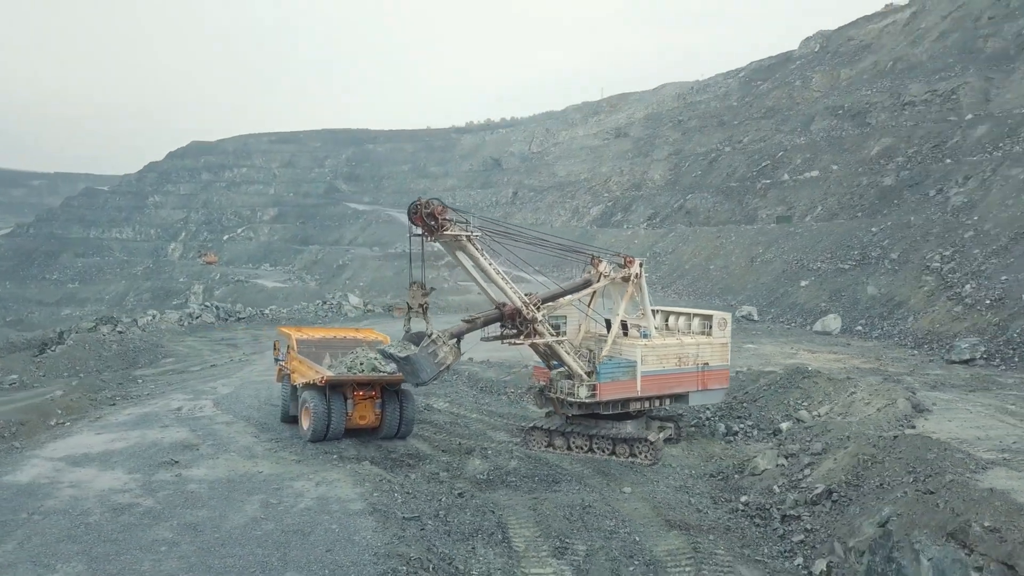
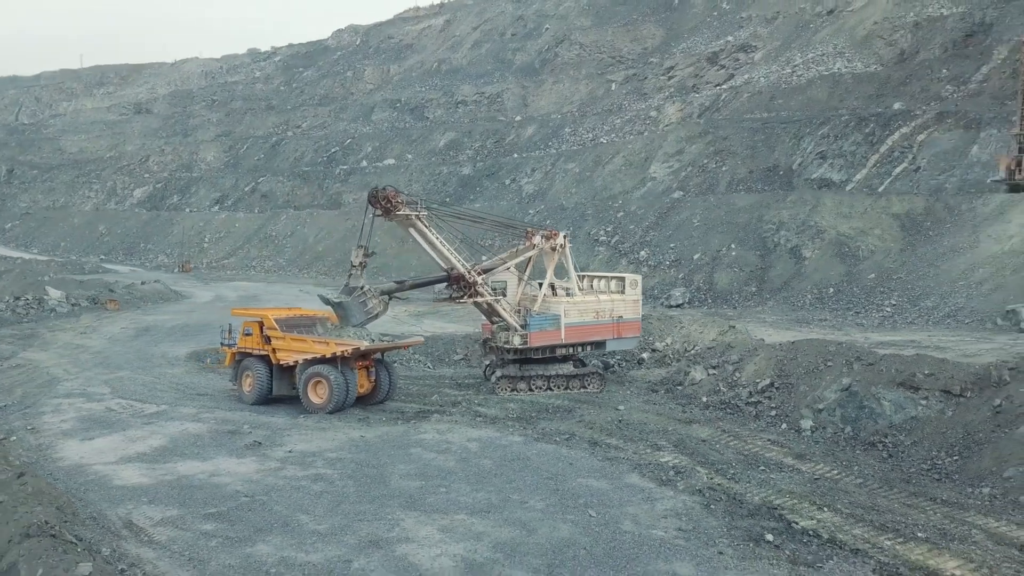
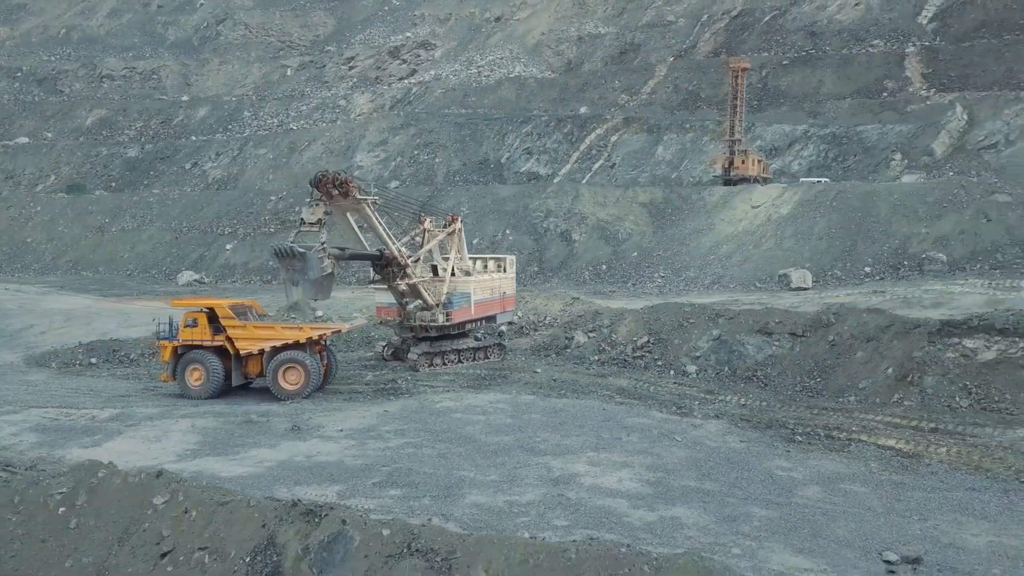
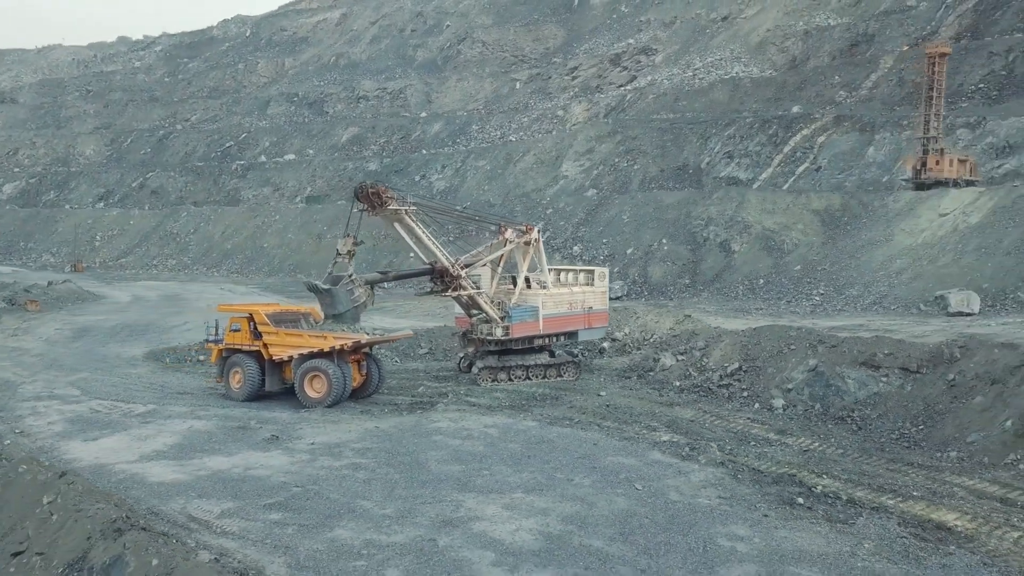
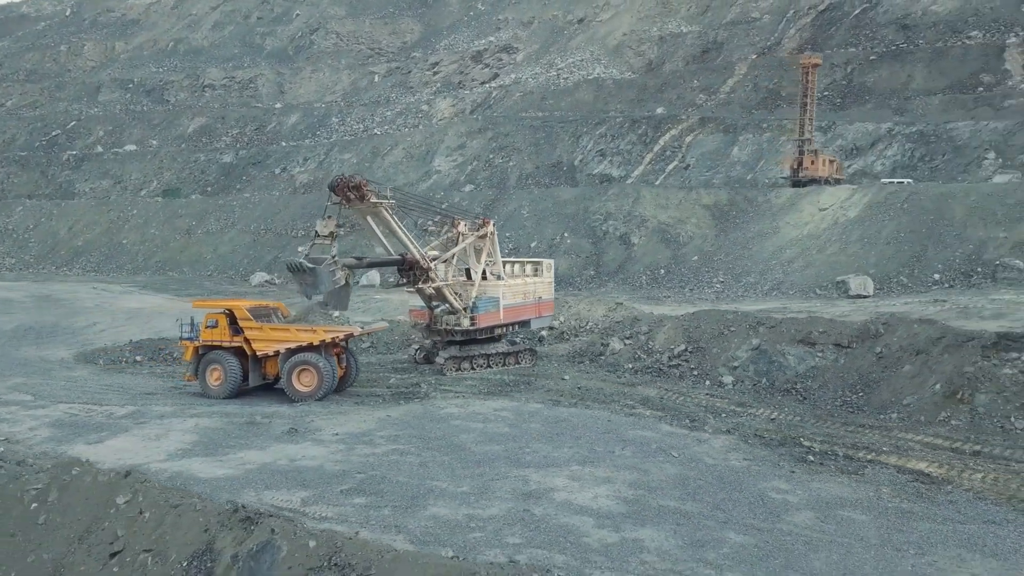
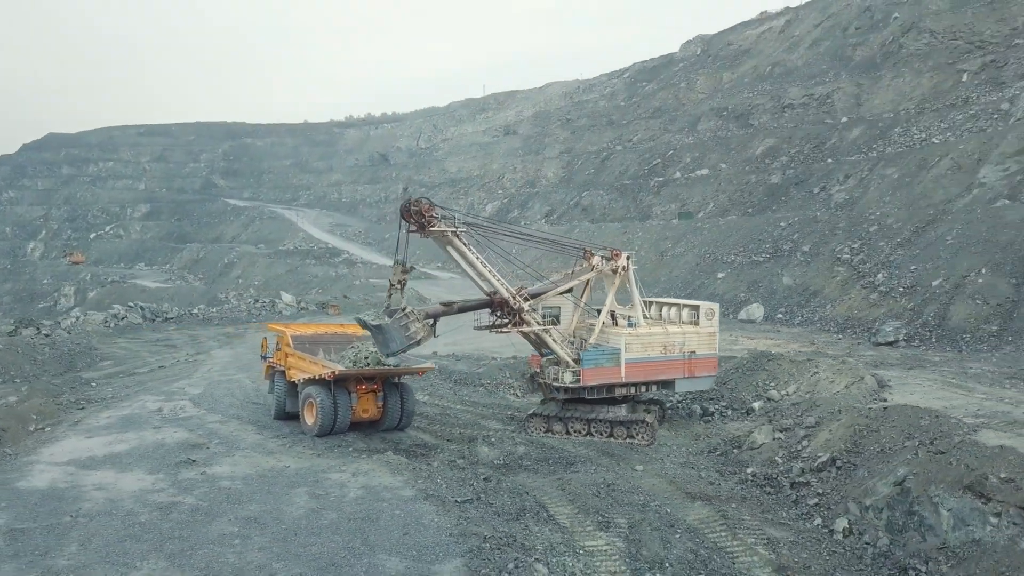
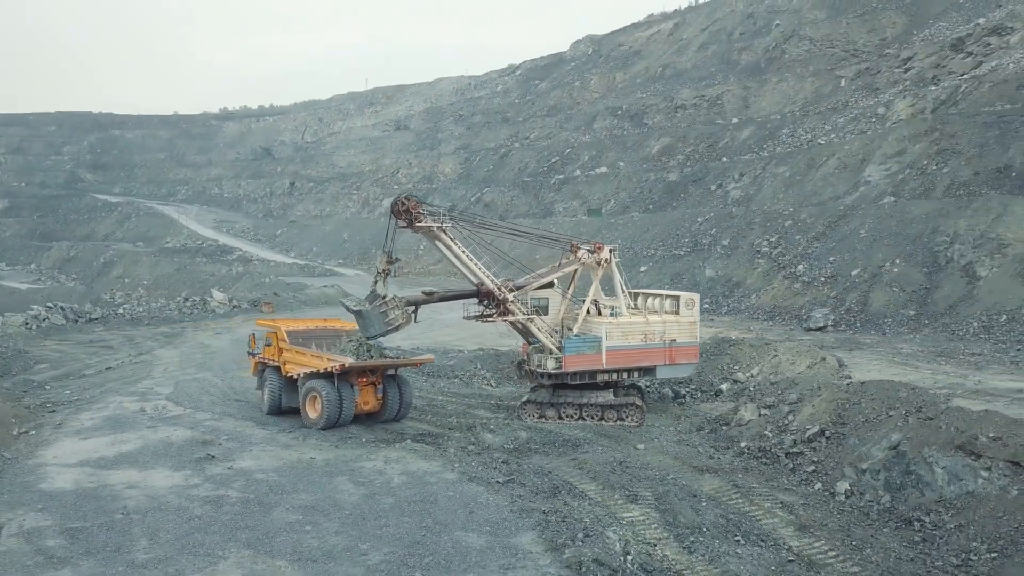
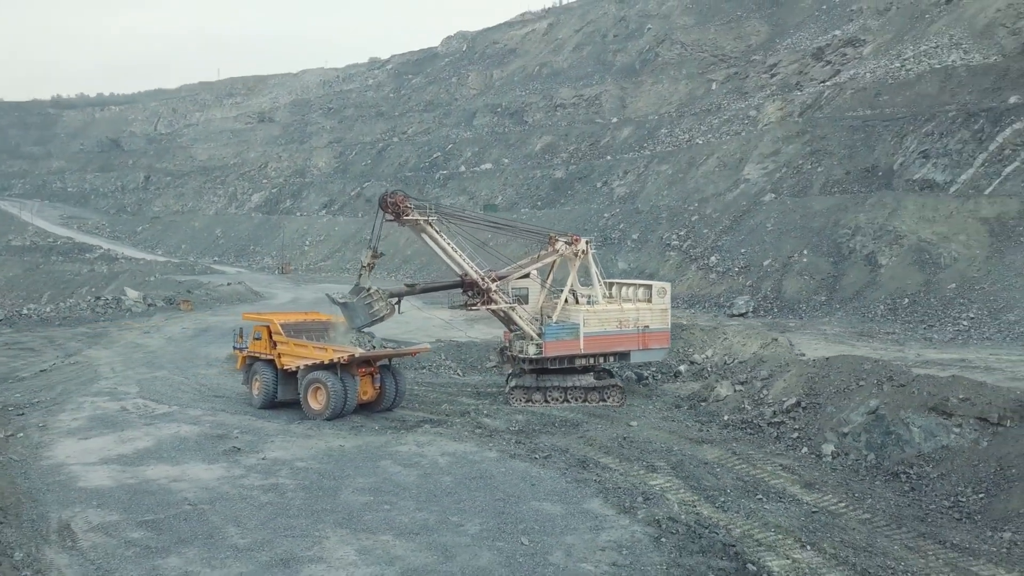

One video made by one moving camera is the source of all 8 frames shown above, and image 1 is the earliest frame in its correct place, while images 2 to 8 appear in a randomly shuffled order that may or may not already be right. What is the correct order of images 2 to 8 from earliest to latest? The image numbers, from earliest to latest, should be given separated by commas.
6, 7, 8, 2, 4, 5, 3
